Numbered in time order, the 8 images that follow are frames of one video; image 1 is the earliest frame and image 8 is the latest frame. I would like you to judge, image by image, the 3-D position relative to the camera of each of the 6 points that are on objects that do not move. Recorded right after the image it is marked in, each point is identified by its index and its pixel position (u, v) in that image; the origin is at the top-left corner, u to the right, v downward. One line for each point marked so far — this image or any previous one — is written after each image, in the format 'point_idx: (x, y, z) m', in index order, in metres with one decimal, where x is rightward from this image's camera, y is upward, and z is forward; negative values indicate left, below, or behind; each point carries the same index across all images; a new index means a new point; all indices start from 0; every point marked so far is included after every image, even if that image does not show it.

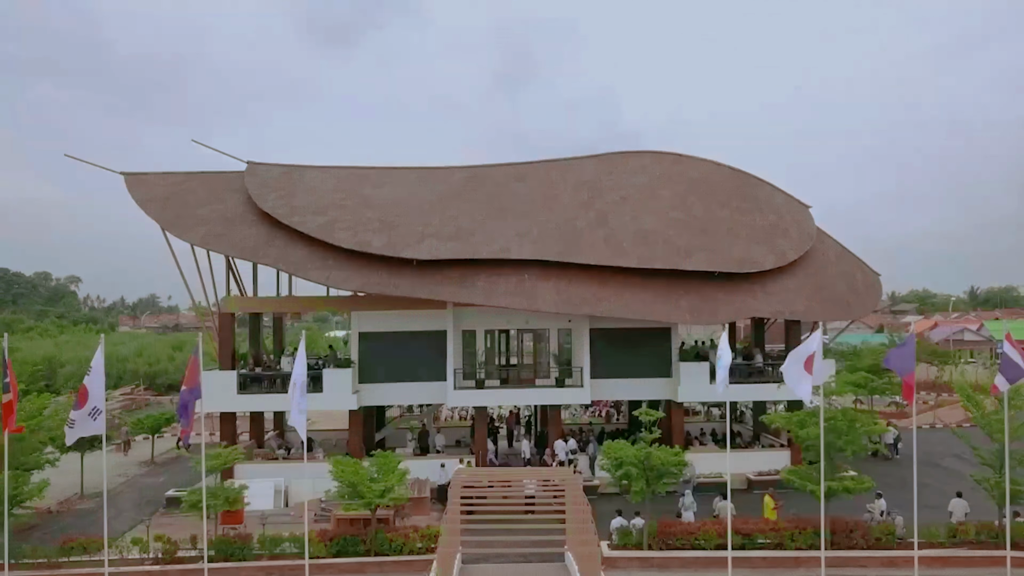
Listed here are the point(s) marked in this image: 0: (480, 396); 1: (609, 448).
0: (-0.8, -2.6, +19.5) m
1: (+1.8, -3.0, +15.0) m
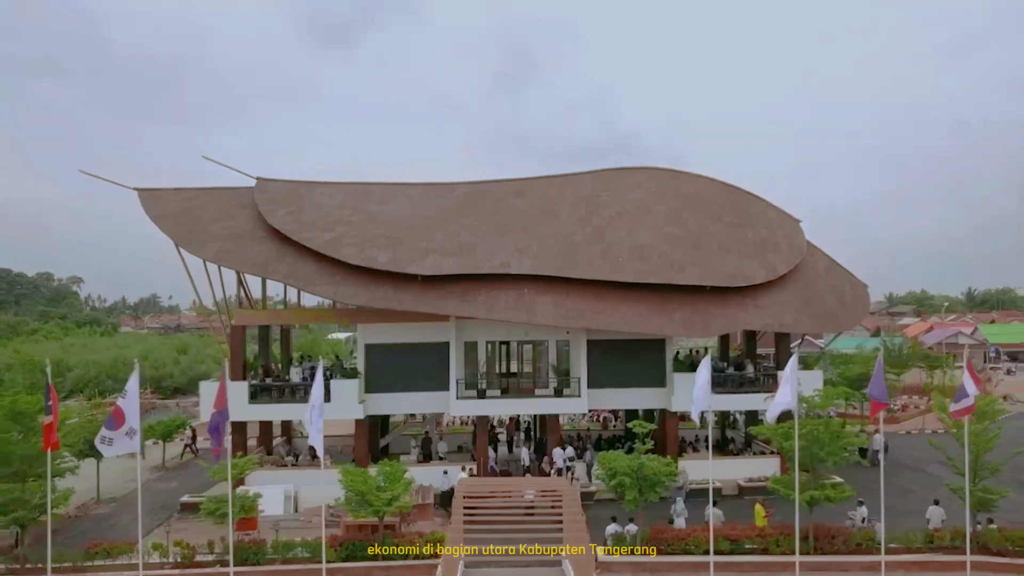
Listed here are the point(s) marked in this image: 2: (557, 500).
0: (-0.8, -3.0, +20.3) m
1: (+1.8, -3.4, +15.8) m
2: (+1.0, -4.3, +16.2) m
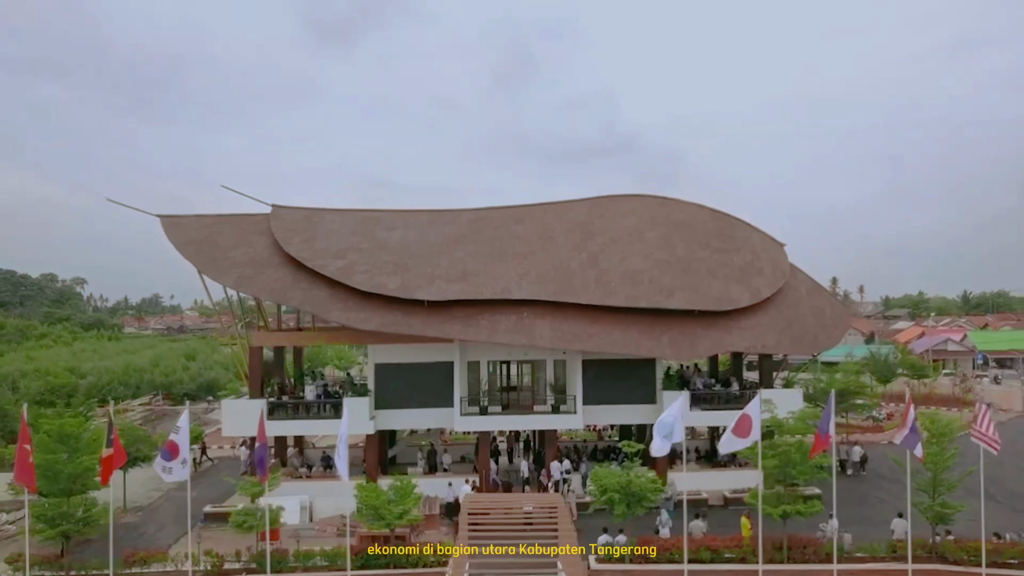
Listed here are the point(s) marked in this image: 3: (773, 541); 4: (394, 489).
0: (-0.8, -3.6, +21.8) m
1: (+1.8, -4.0, +17.3) m
2: (+1.0, -5.0, +17.7) m
3: (+5.4, -5.2, +16.4) m
4: (-2.6, -4.4, +17.4) m
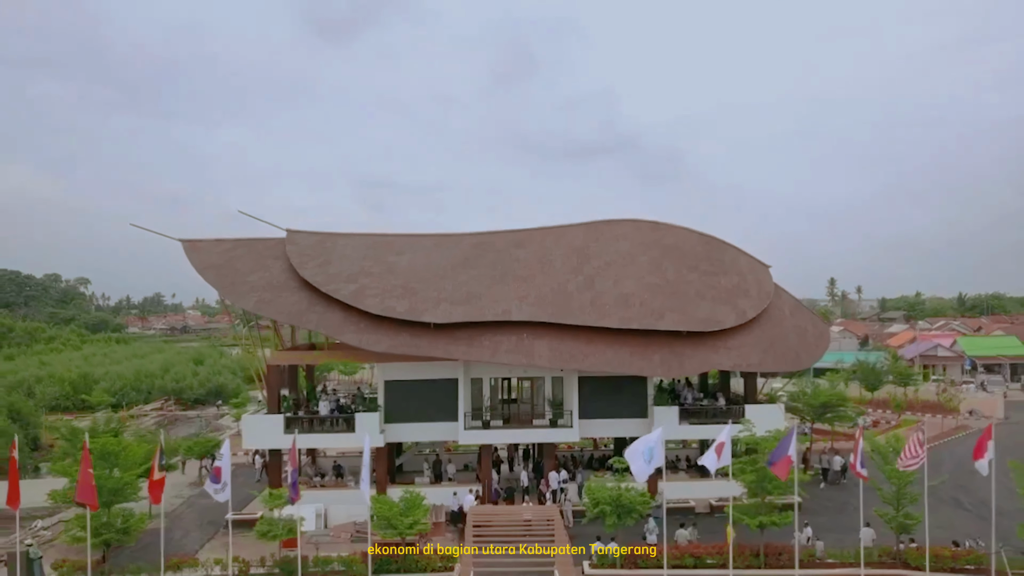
0: (-0.7, -4.3, +23.4) m
1: (+1.8, -4.7, +18.8) m
2: (+1.0, -5.6, +19.3) m
3: (+5.4, -5.9, +18.0) m
4: (-2.6, -5.1, +18.9) m
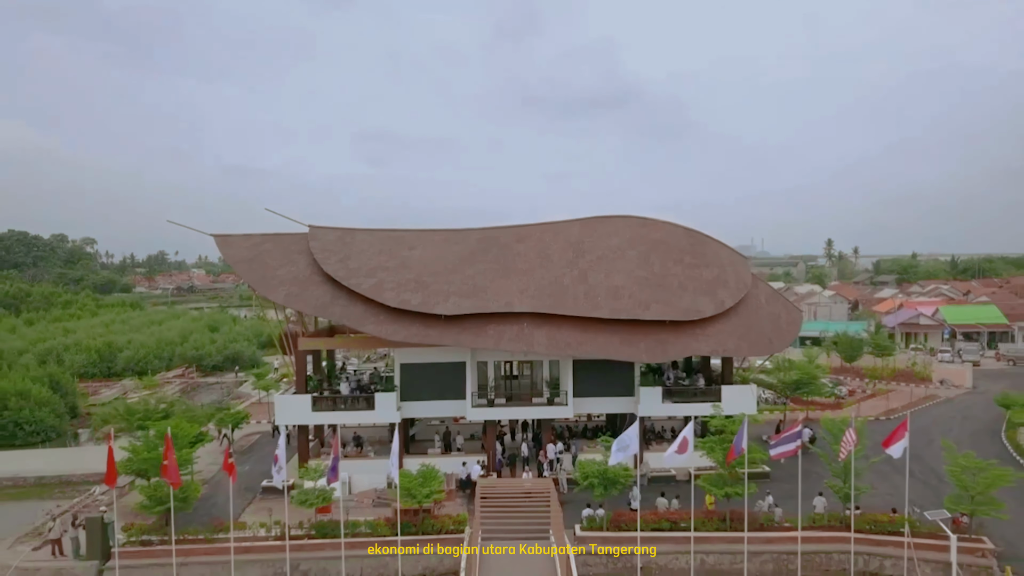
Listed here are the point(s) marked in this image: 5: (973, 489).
0: (-0.7, -4.1, +26.3) m
1: (+1.9, -4.8, +21.8) m
2: (+1.0, -5.7, +22.3) m
3: (+5.5, -6.0, +21.0) m
4: (-2.5, -5.1, +22.0) m
5: (+11.5, -5.0, +19.9) m
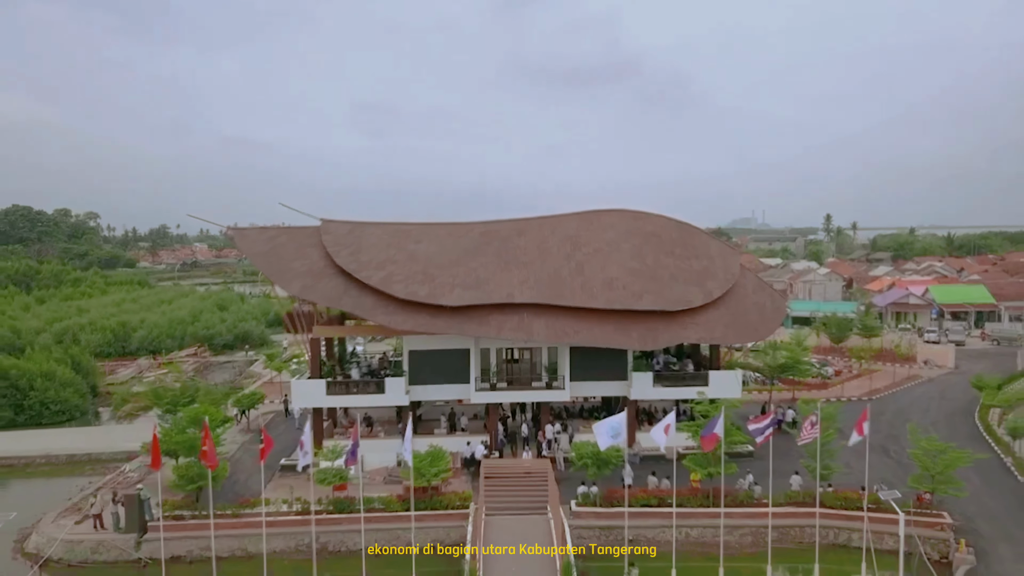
0: (-0.7, -3.8, +28.2) m
1: (+1.9, -4.7, +23.8) m
2: (+1.1, -5.5, +24.3) m
3: (+5.5, -5.9, +23.0) m
4: (-2.5, -5.0, +23.9) m
5: (+11.6, -5.0, +21.8) m
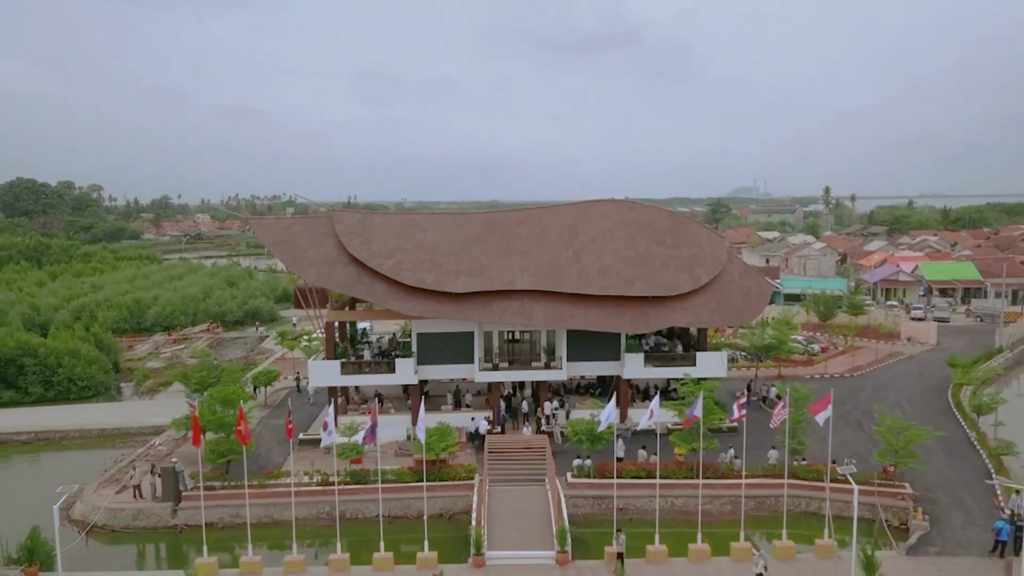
0: (-0.6, -3.4, +30.4) m
1: (+1.9, -4.3, +26.0) m
2: (+1.1, -5.2, +26.5) m
3: (+5.5, -5.6, +25.2) m
4: (-2.4, -4.7, +26.1) m
5: (+11.6, -4.7, +24.0) m
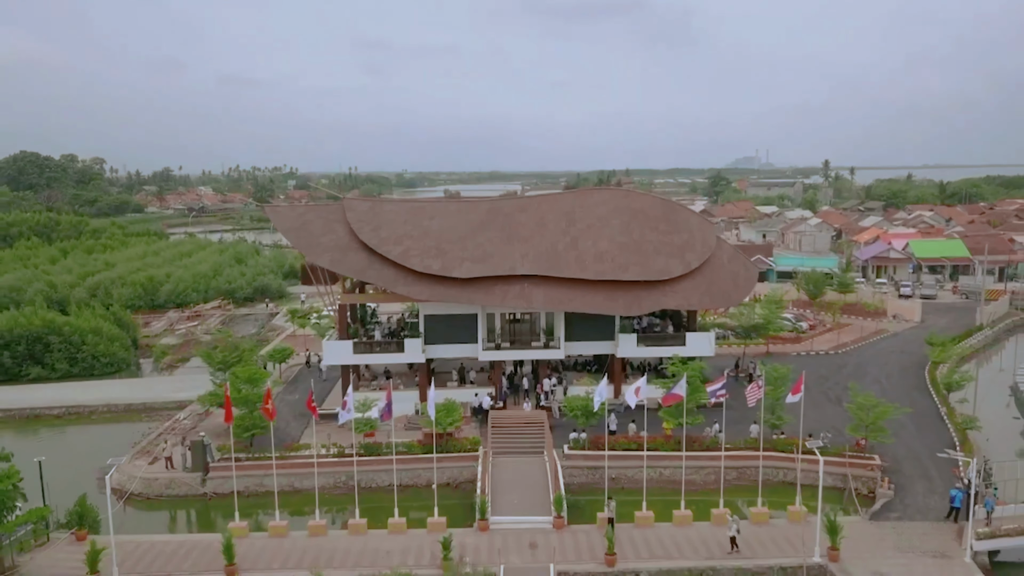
0: (-0.6, -2.7, +32.5) m
1: (+2.0, -3.9, +28.1) m
2: (+1.1, -4.7, +28.7) m
3: (+5.6, -5.2, +27.4) m
4: (-2.4, -4.2, +28.3) m
5: (+11.6, -4.3, +26.2) m
